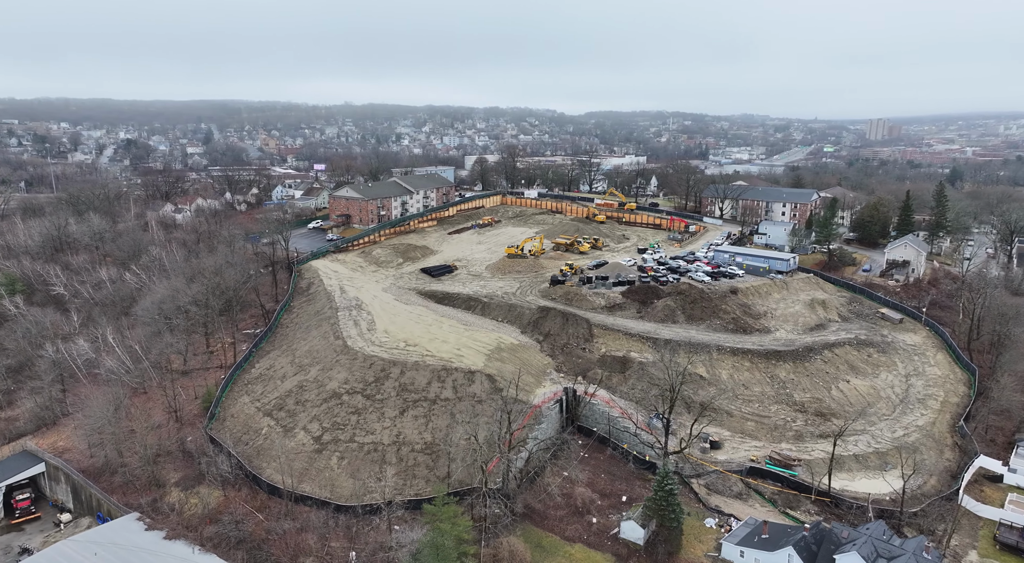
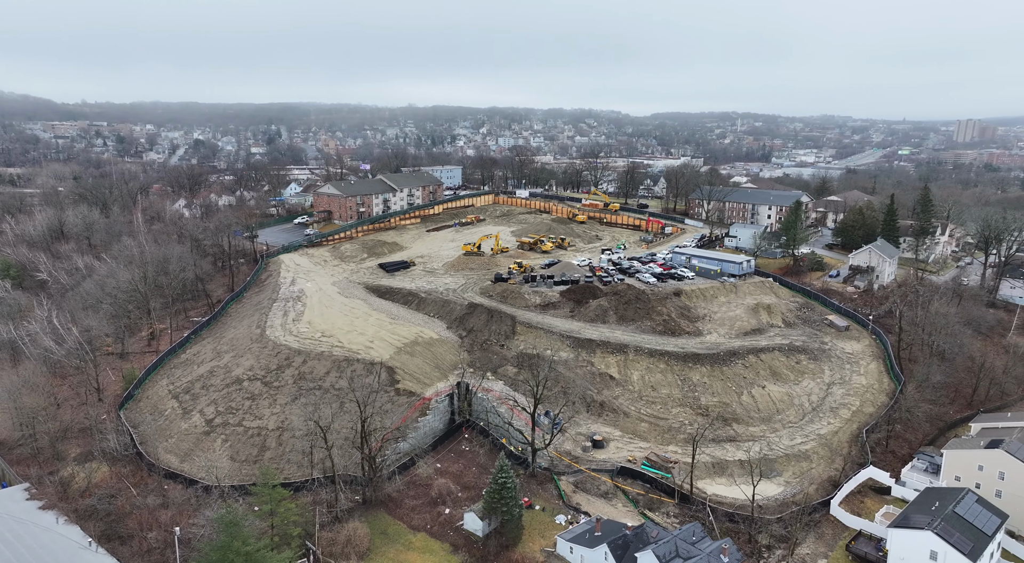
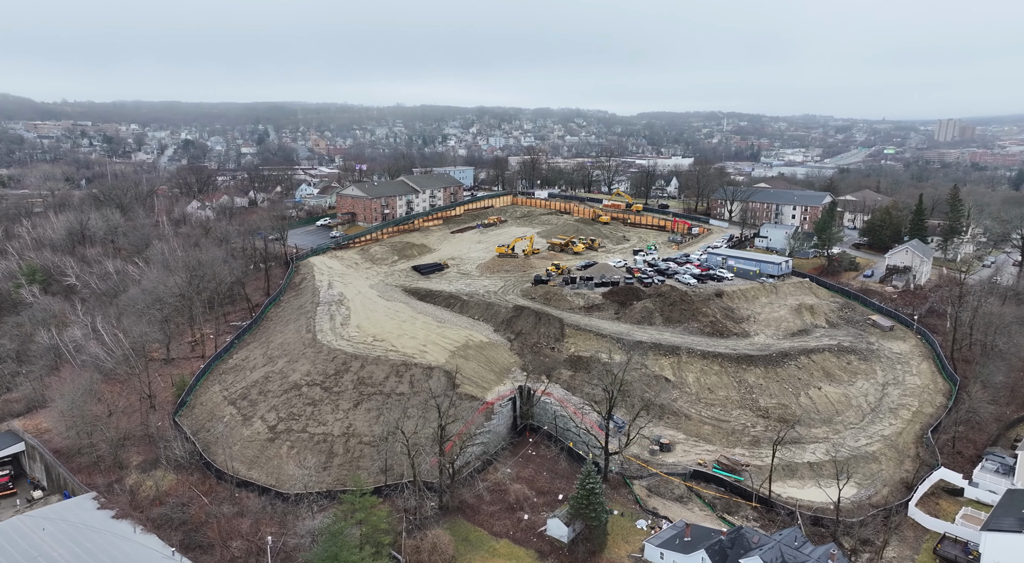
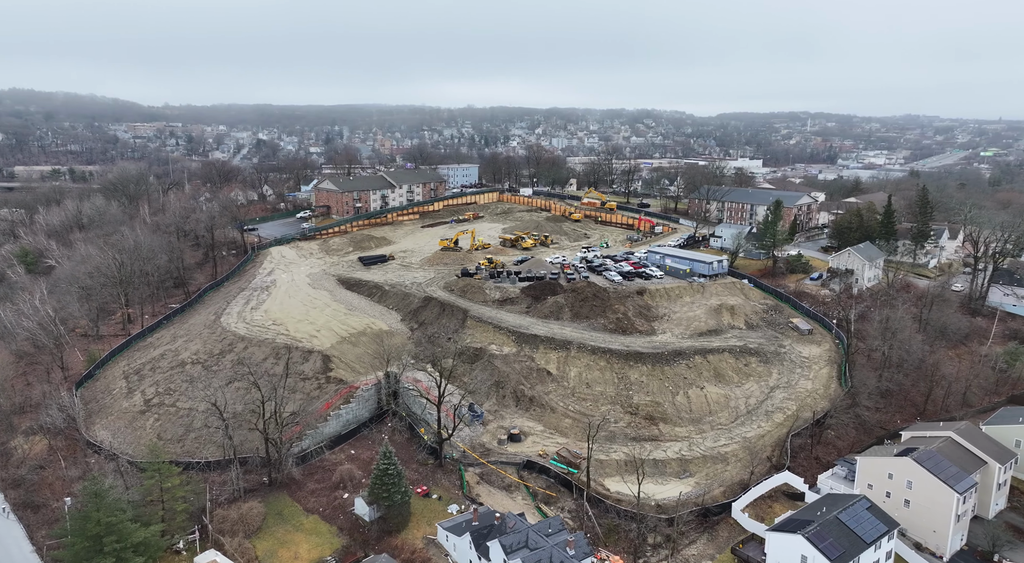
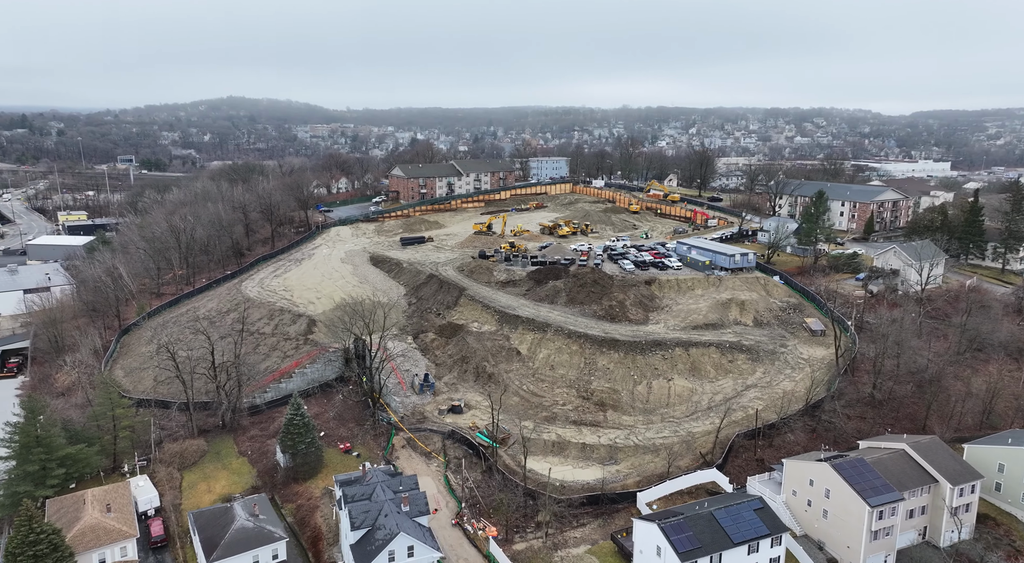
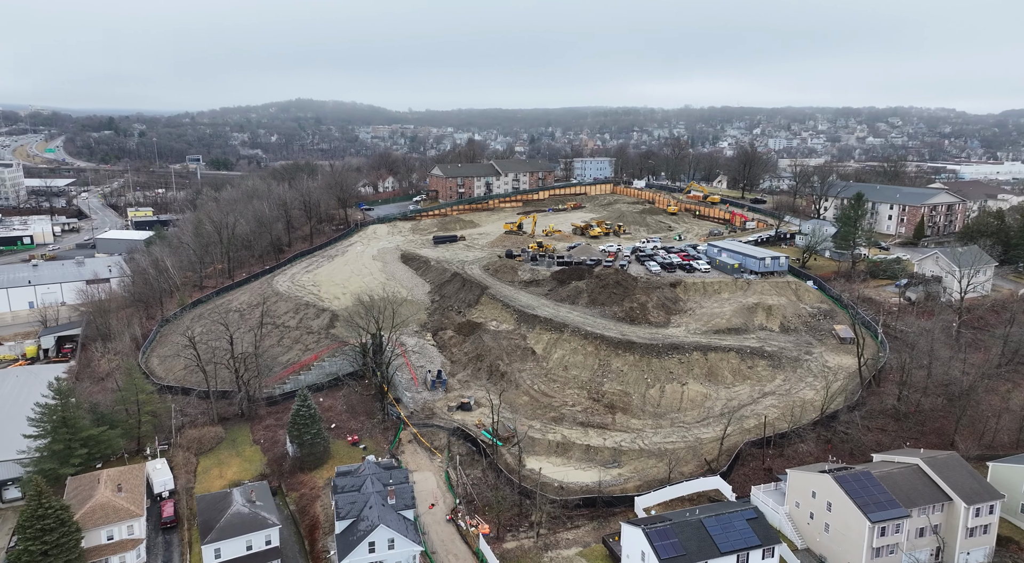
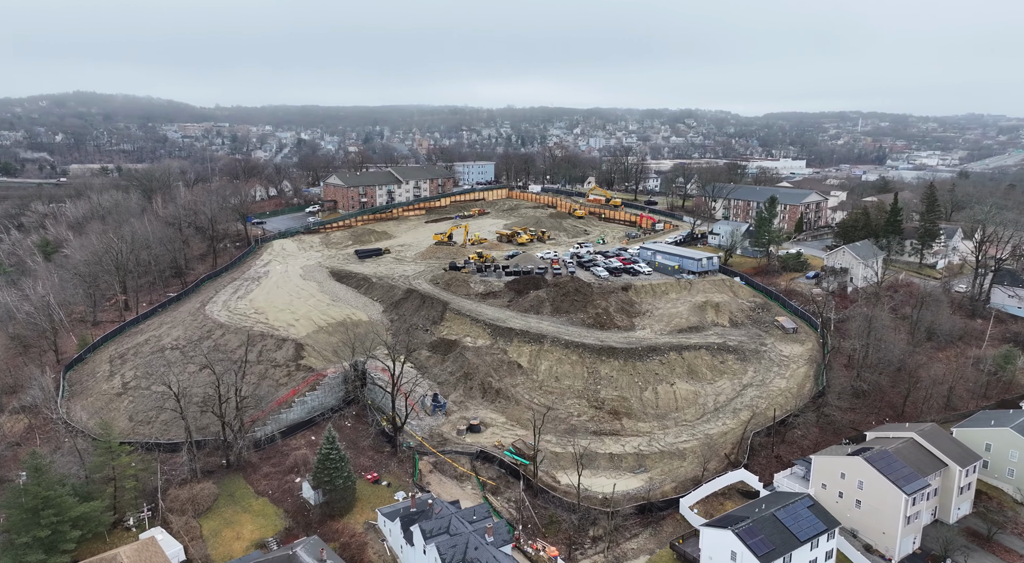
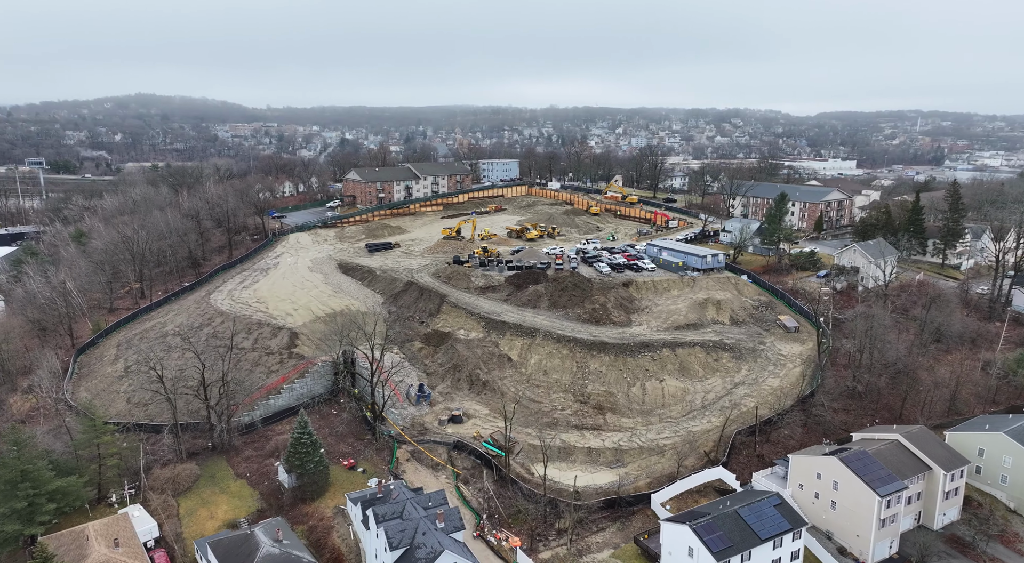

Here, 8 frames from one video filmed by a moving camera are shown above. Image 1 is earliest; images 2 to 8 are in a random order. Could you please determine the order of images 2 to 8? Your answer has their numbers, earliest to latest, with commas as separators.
3, 2, 4, 7, 8, 5, 6
